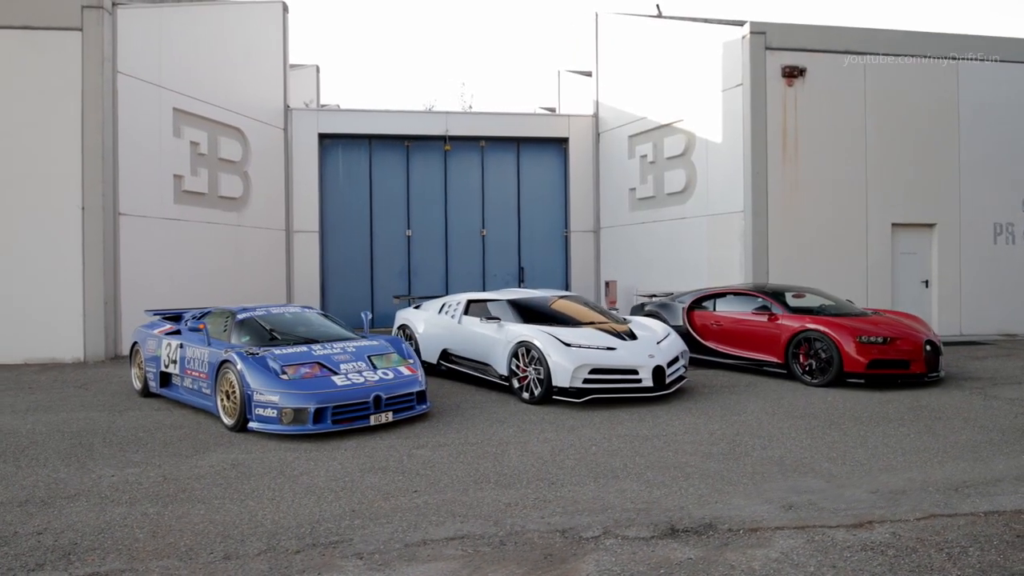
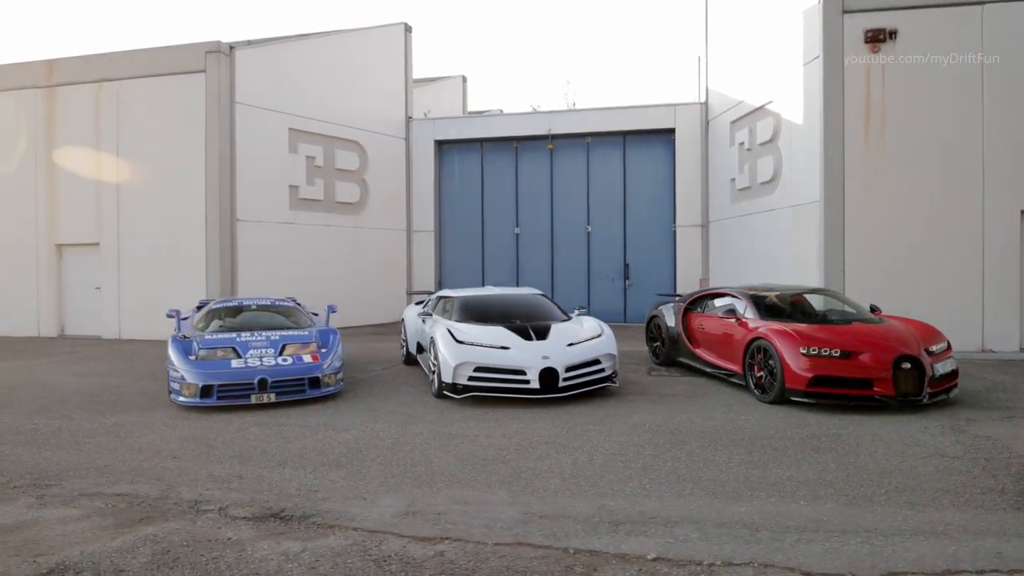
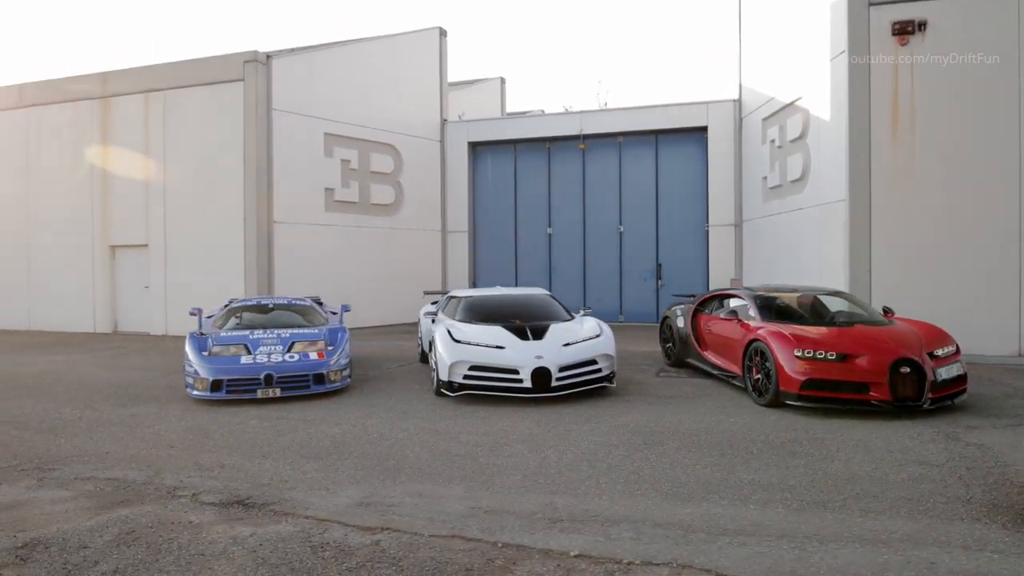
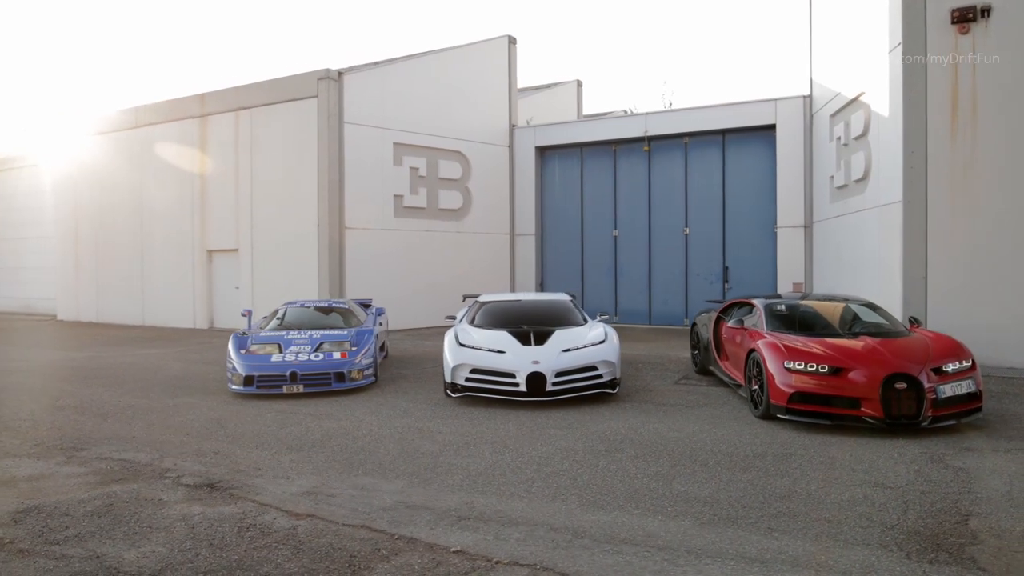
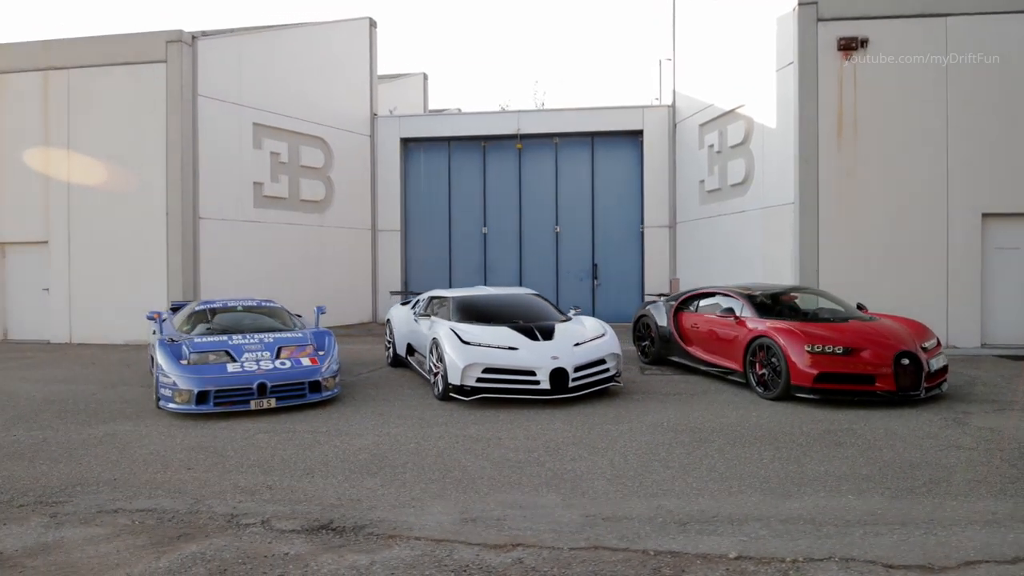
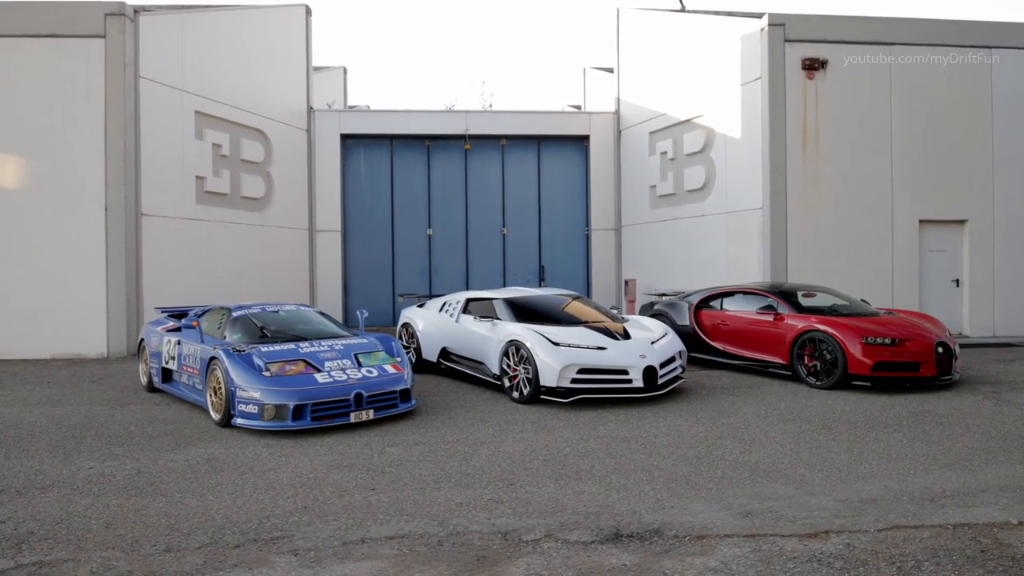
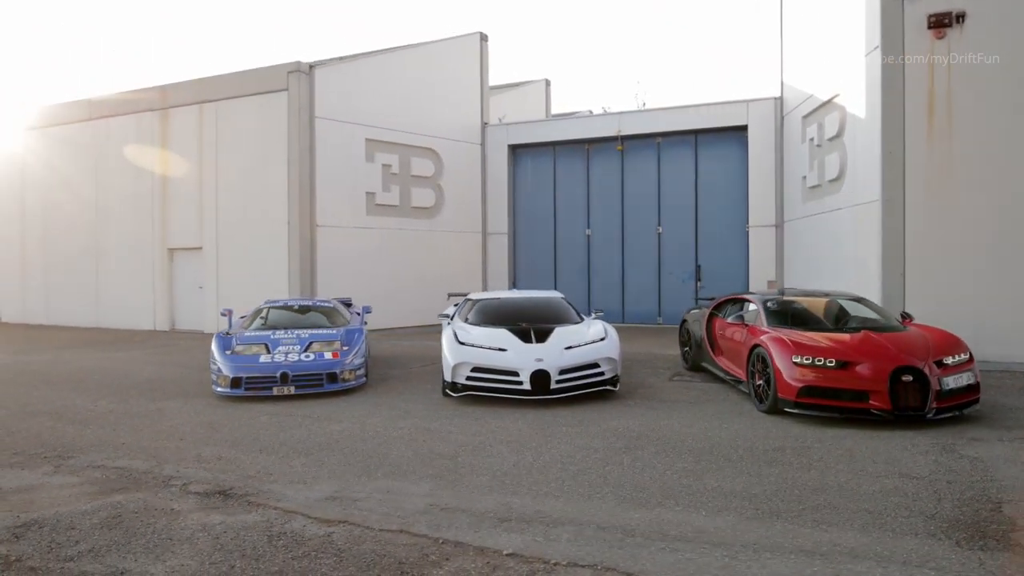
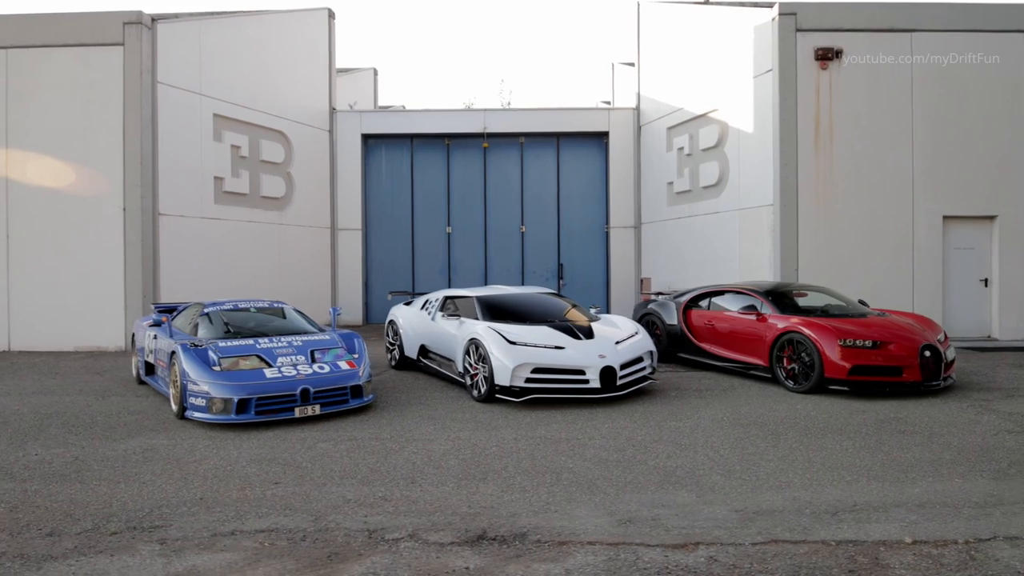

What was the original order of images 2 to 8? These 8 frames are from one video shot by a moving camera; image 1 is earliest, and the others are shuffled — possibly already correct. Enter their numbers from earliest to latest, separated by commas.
6, 8, 5, 2, 3, 7, 4
